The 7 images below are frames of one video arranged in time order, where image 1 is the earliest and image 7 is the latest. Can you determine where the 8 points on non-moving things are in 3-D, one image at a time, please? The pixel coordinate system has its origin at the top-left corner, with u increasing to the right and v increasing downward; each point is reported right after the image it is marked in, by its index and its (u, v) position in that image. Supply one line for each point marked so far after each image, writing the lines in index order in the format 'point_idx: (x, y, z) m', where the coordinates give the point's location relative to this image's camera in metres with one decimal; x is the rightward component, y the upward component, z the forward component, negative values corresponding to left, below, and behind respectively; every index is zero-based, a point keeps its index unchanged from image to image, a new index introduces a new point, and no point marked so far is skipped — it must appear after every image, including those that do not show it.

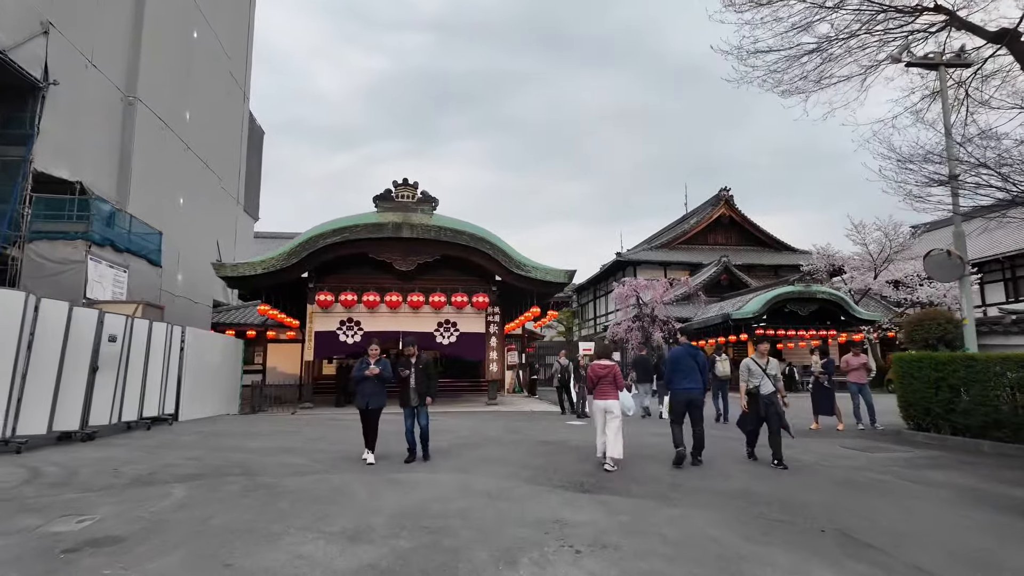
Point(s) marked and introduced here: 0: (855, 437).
0: (+5.8, -2.5, +9.9) m
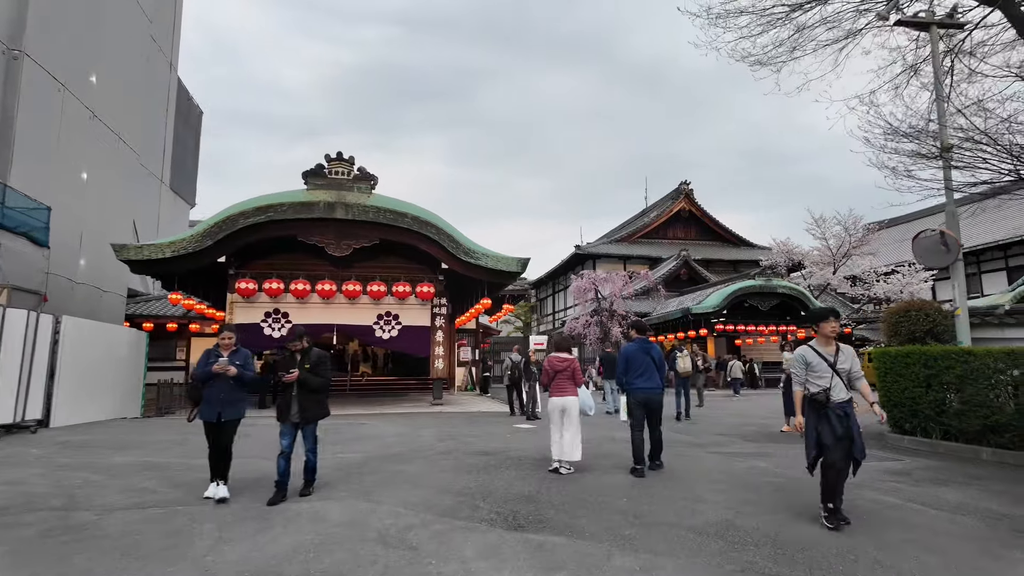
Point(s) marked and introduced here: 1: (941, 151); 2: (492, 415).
0: (+4.8, -2.3, +8.9) m
1: (+5.9, +1.9, +8.2) m
2: (-0.3, -2.7, +12.7) m
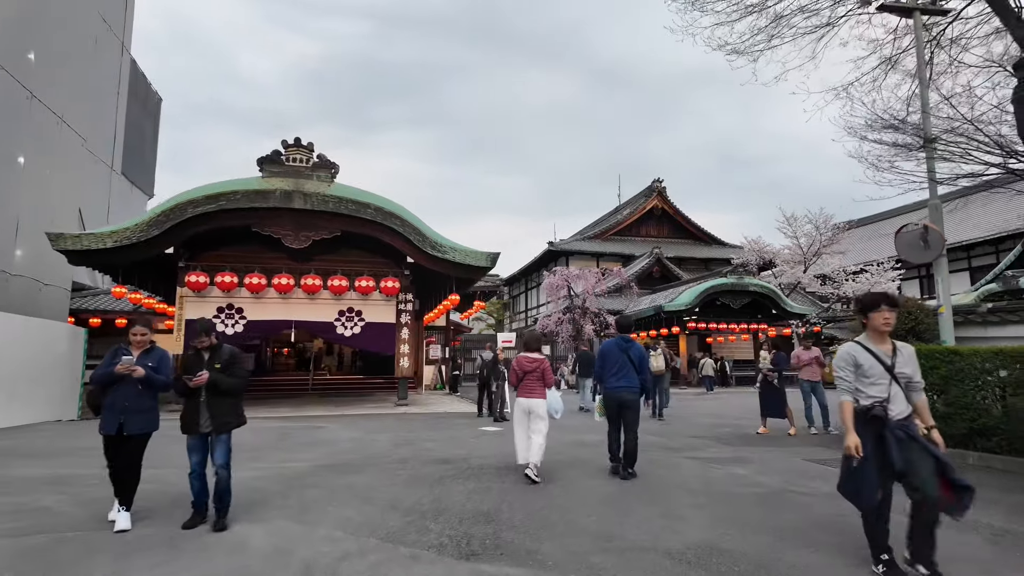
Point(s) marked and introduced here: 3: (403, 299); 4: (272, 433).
0: (+4.3, -2.2, +8.5) m
1: (+5.5, +1.9, +7.8) m
2: (-1.0, -2.6, +12.1) m
3: (-2.8, -0.3, +15.0) m
4: (-3.8, -2.3, +9.4) m
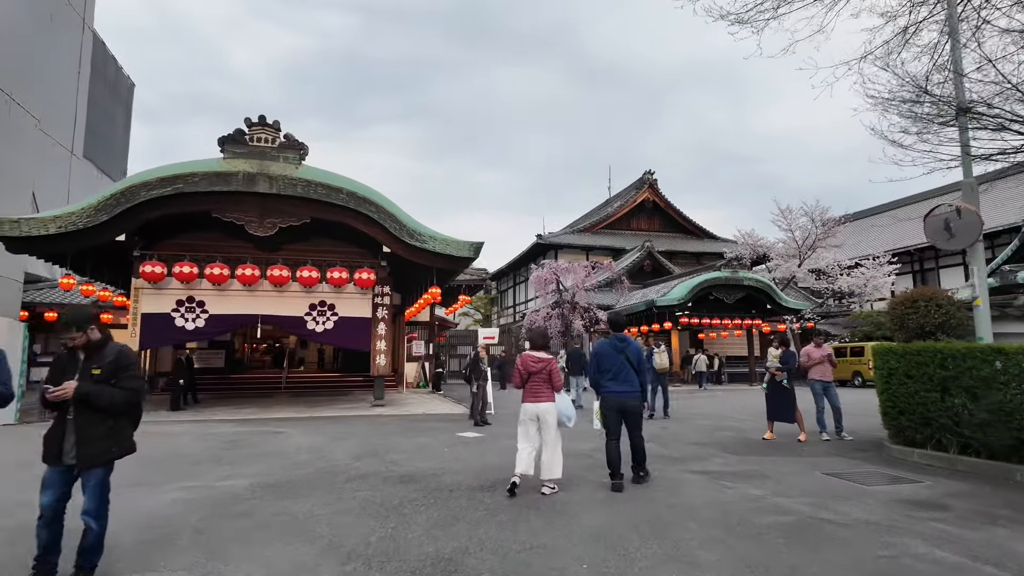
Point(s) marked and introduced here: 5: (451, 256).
0: (+4.1, -2.1, +7.6) m
1: (+5.2, +2.1, +6.9) m
2: (-1.3, -2.5, +11.2) m
3: (-3.1, -0.1, +14.0) m
4: (-4.1, -2.1, +8.3) m
5: (-1.4, +0.7, +13.4) m
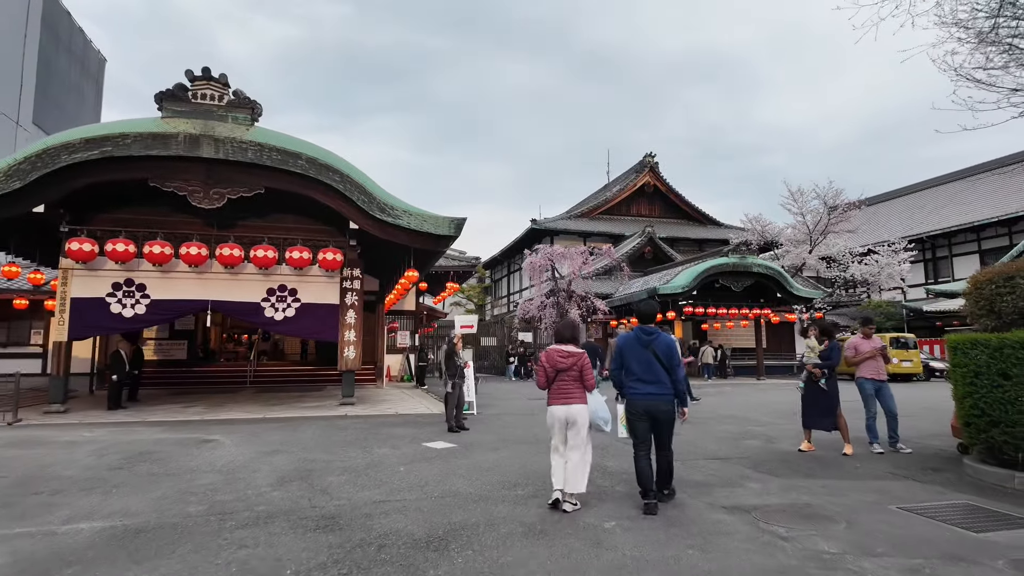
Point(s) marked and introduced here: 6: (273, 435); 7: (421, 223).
0: (+3.8, -1.9, +6.0) m
1: (+5.0, +2.3, +5.3) m
2: (-1.6, -2.2, +9.5) m
3: (-3.4, +0.3, +12.3) m
4: (-4.3, -1.9, +6.7) m
5: (-1.6, +1.1, +11.7) m
6: (-3.2, -2.0, +7.9) m
7: (-1.8, +1.3, +11.7) m
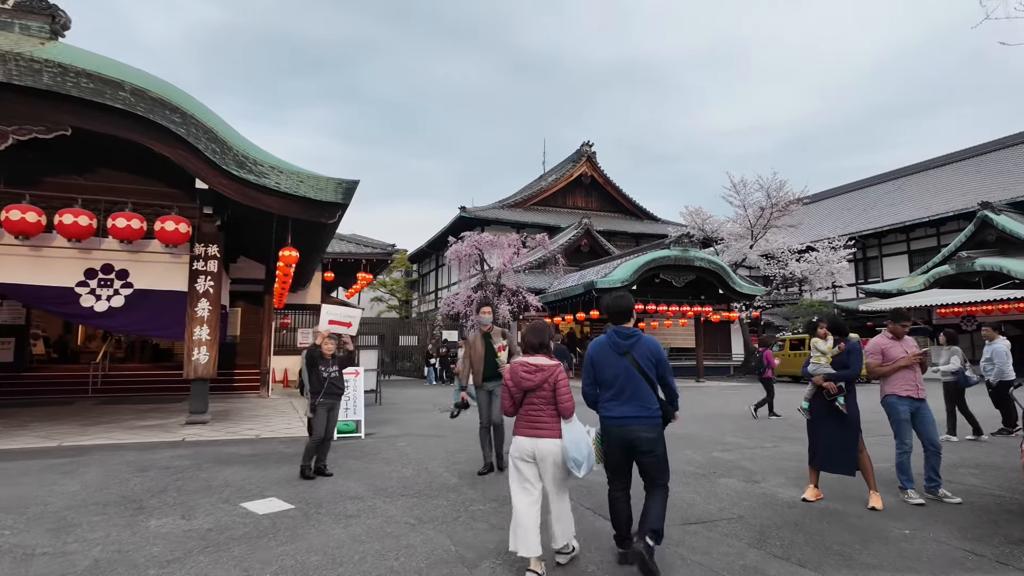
0: (+2.9, -1.7, +4.0) m
1: (+4.2, +2.5, +3.3) m
2: (-2.9, -1.9, +6.9) m
3: (-4.9, +0.6, +9.4) m
4: (-5.3, -1.6, +3.7) m
5: (-3.1, +1.3, +9.0) m
6: (-4.3, -1.7, +5.1) m
7: (-3.2, +1.6, +8.9) m
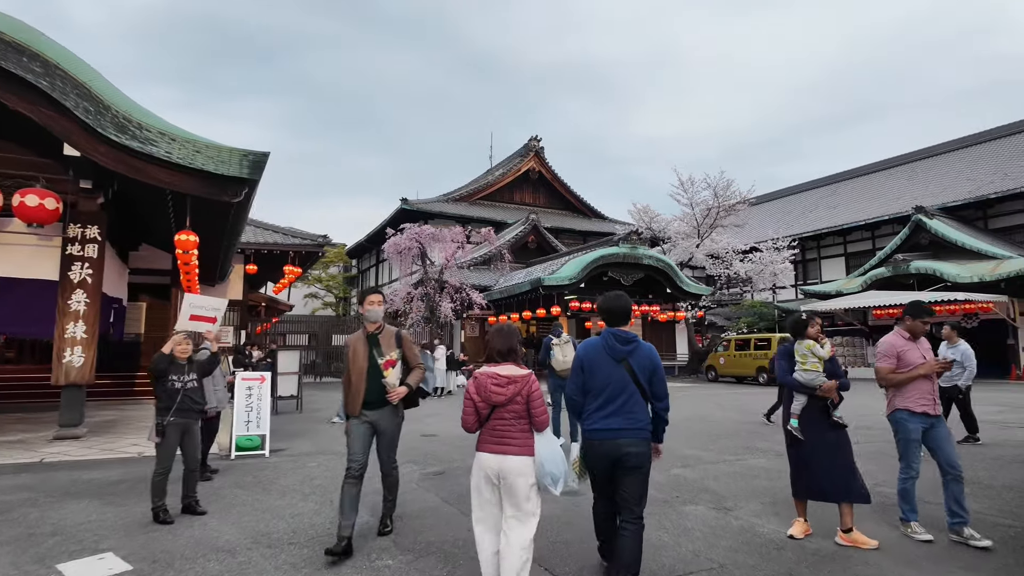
0: (+2.5, -1.6, +3.2) m
1: (+3.9, +2.5, +2.7) m
2: (-3.5, -1.8, +5.5) m
3: (-5.8, +0.7, +7.9) m
4: (-5.6, -1.4, +2.2) m
5: (-3.9, +1.5, +7.7) m
6: (-4.8, -1.6, +3.7) m
7: (-4.0, +1.7, +7.6) m
